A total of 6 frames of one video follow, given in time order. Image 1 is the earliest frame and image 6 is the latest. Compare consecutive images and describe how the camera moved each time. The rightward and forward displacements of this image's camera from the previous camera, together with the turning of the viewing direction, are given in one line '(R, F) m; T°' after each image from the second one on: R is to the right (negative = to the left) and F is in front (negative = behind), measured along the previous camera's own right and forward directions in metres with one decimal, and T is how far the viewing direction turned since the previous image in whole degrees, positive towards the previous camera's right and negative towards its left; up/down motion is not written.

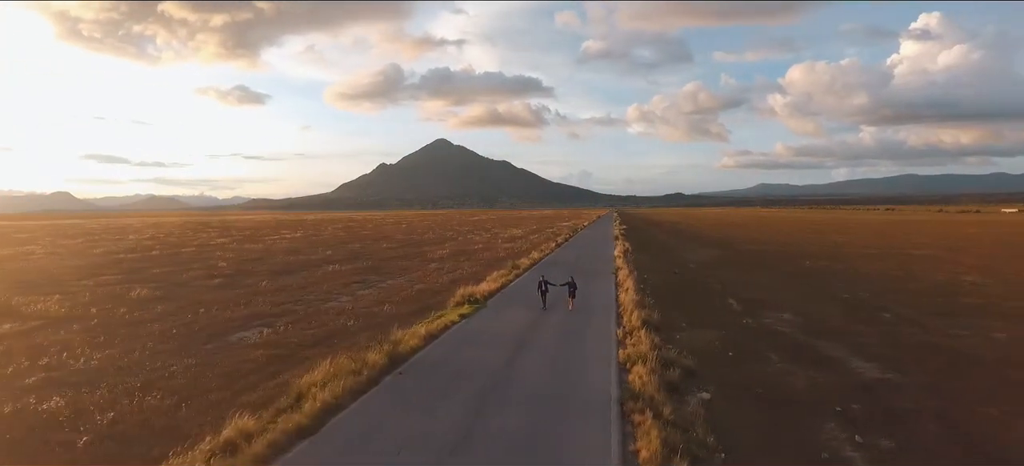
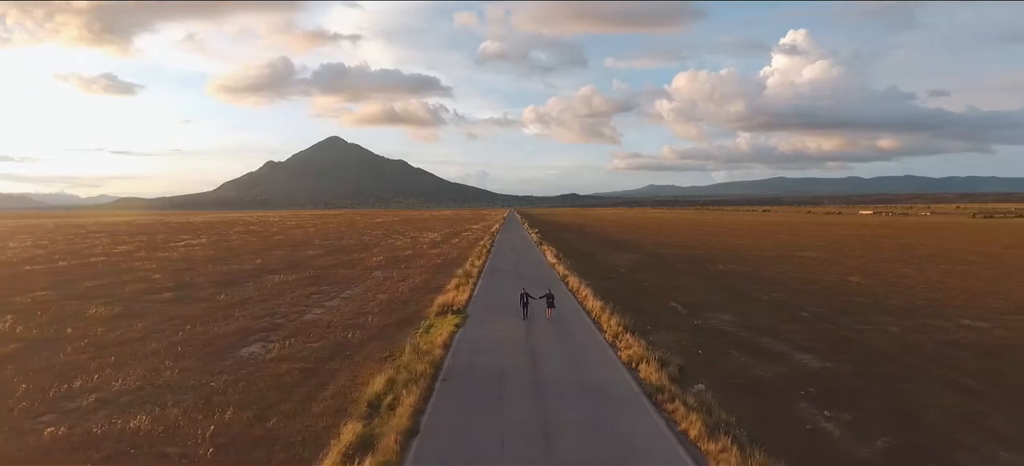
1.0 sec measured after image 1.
(-2.0, -1.3) m; +9°
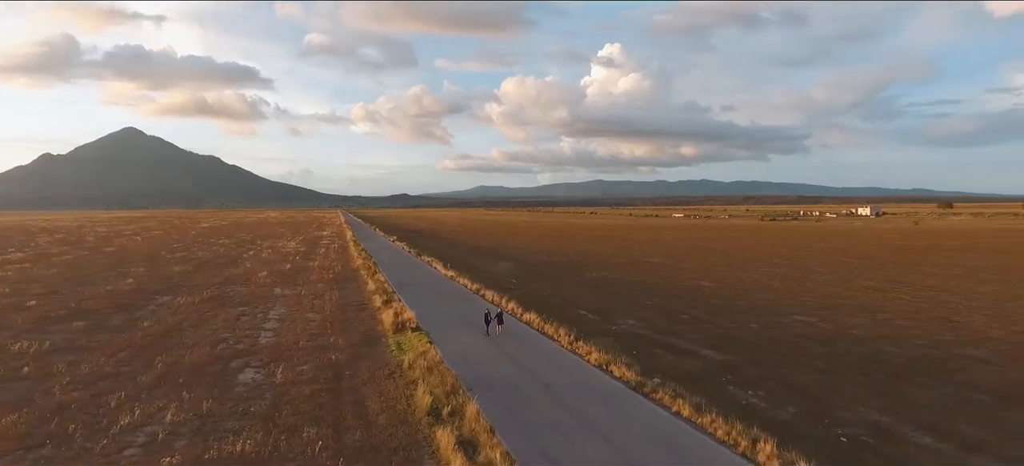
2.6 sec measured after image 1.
(-3.4, -2.1) m; +15°
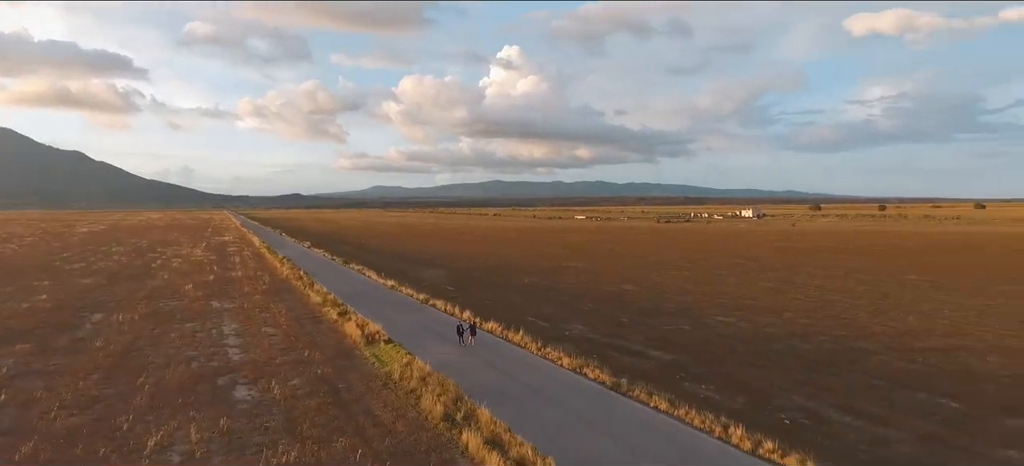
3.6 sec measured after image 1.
(-2.0, -1.4) m; +9°
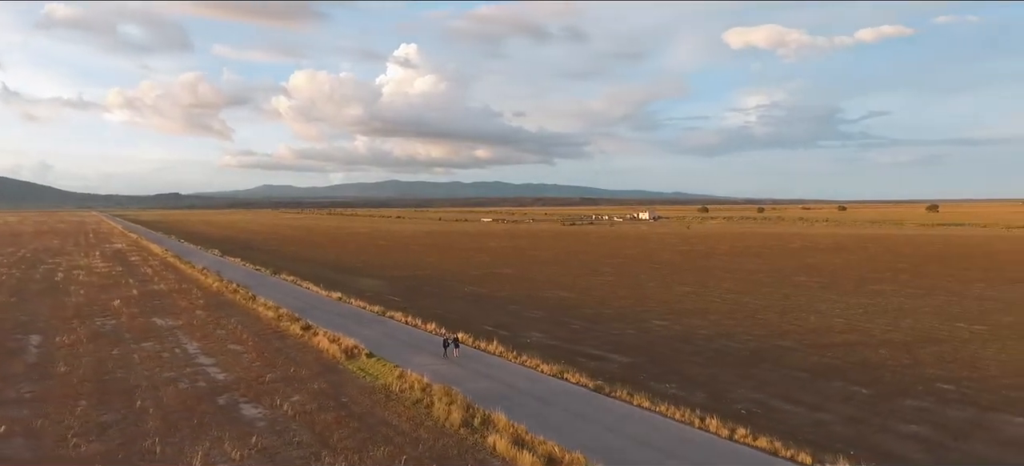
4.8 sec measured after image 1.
(-2.4, -1.6) m; +9°
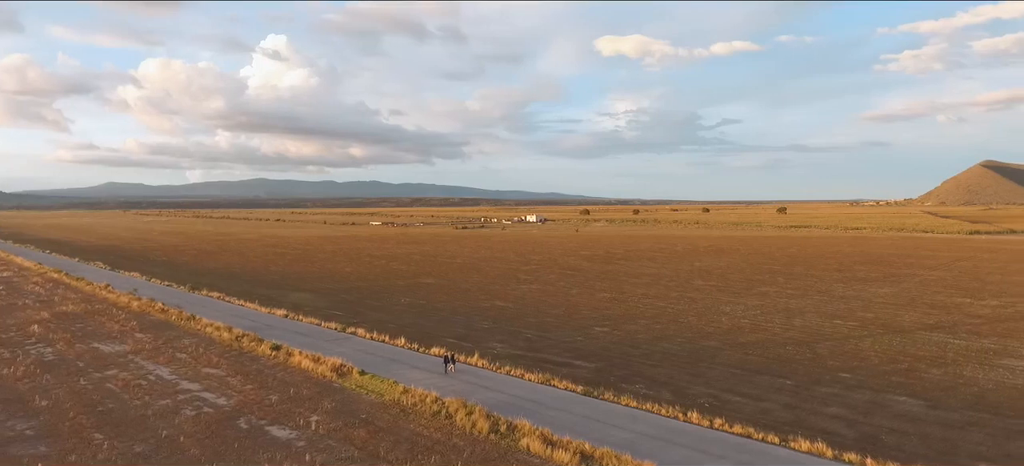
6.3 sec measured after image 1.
(-3.5, -2.0) m; +11°
